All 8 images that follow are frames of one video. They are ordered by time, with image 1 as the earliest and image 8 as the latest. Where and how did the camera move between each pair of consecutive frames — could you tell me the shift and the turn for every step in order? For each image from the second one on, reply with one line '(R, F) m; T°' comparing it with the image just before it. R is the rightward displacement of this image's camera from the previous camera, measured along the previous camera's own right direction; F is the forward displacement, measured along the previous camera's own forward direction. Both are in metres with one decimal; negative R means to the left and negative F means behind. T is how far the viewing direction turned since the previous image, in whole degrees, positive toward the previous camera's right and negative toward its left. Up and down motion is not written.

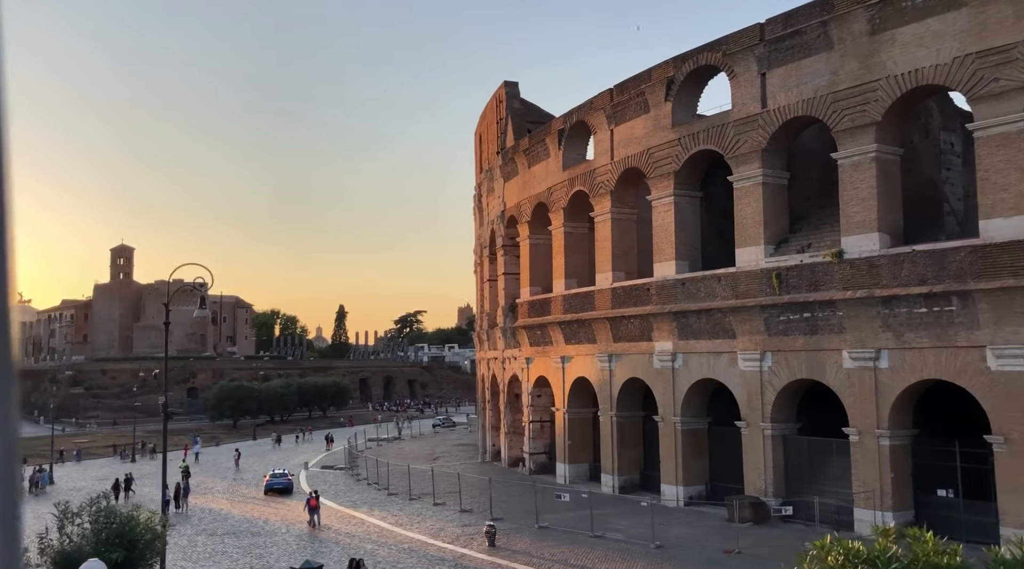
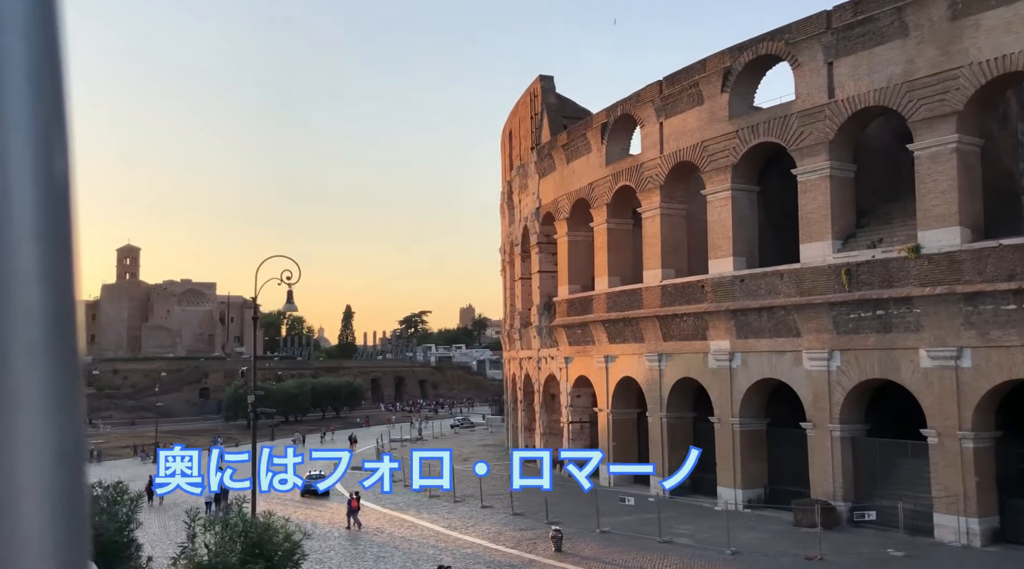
(-1.2, +0.7) m; 0°
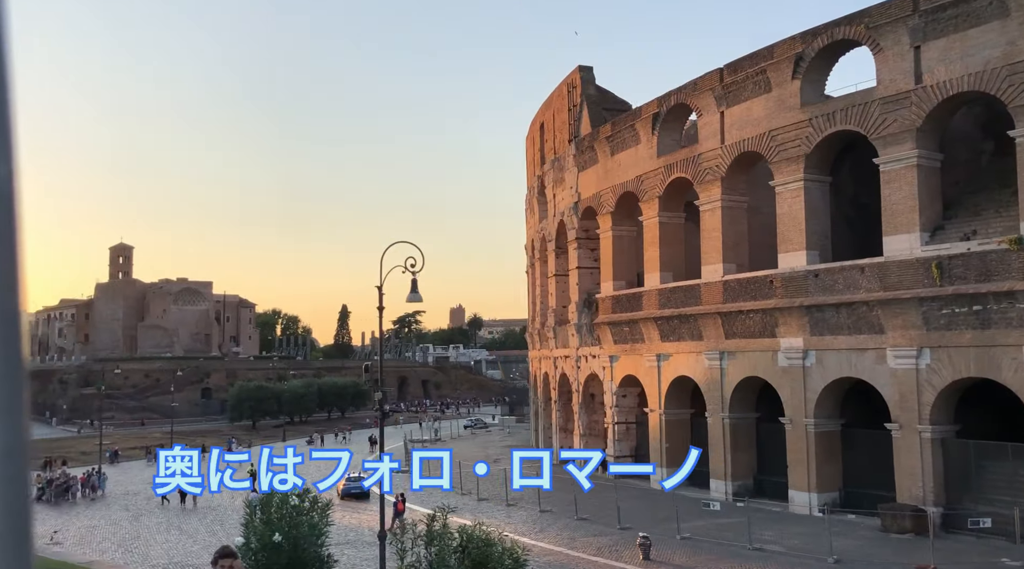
(-1.7, +1.0) m; +1°
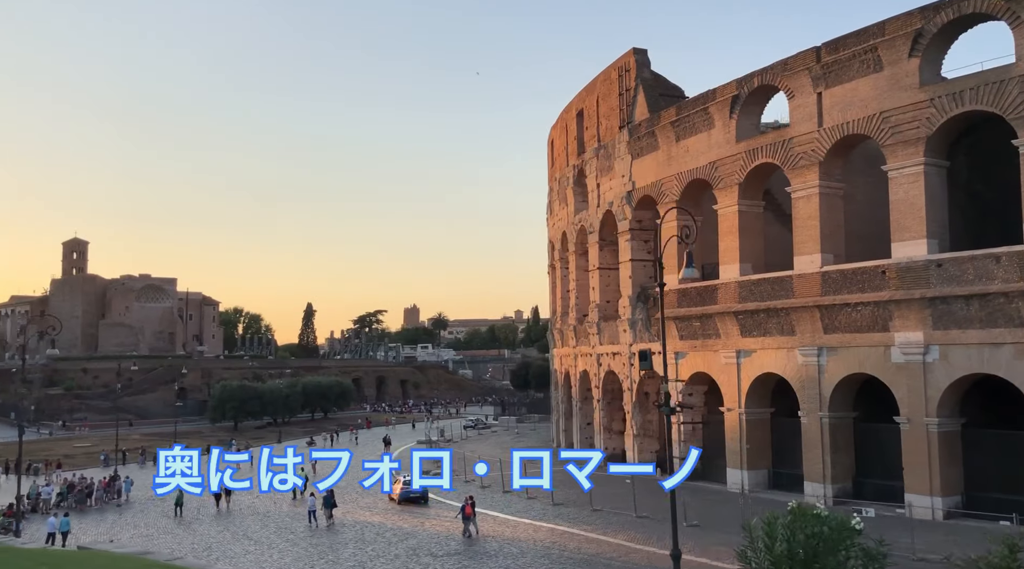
(-3.1, +1.7) m; +3°
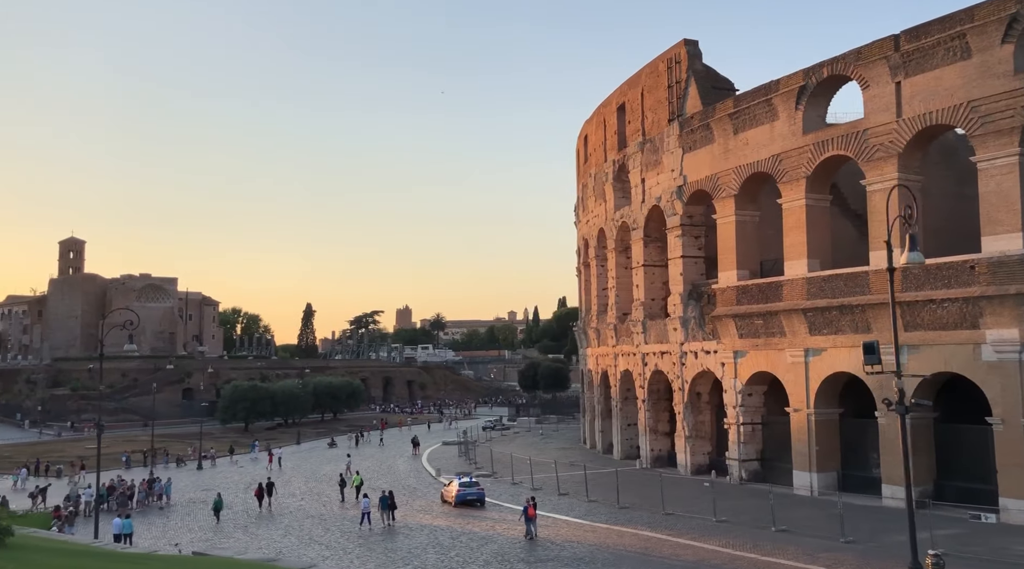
(-1.8, +0.8) m; 0°
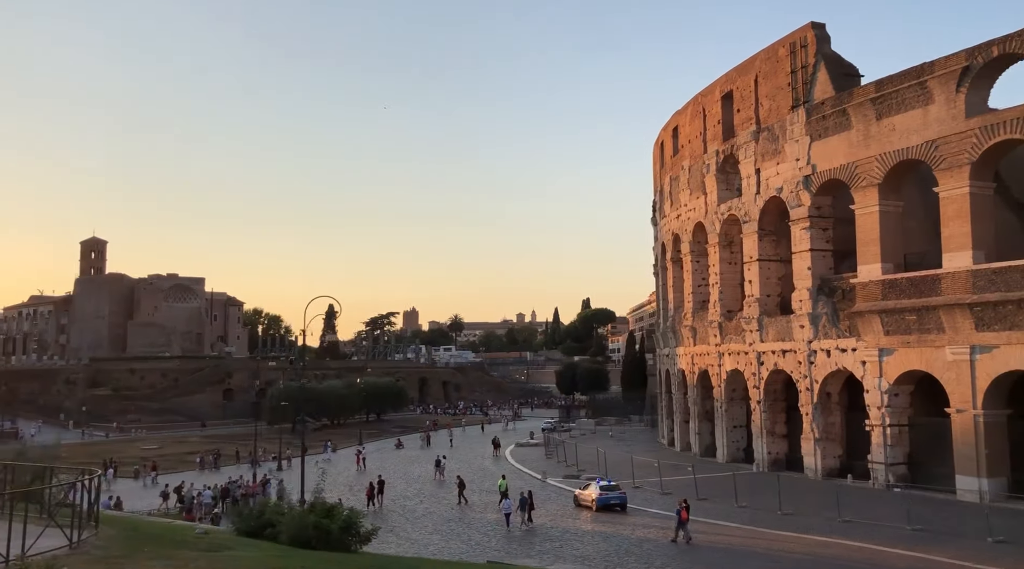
(-3.4, +1.3) m; 0°
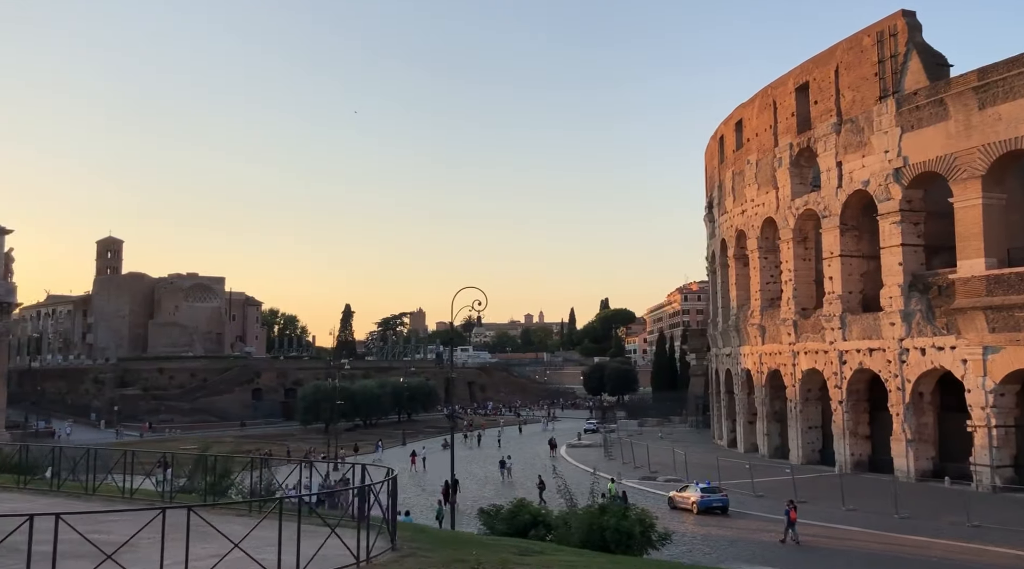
(-2.2, +0.8) m; 0°
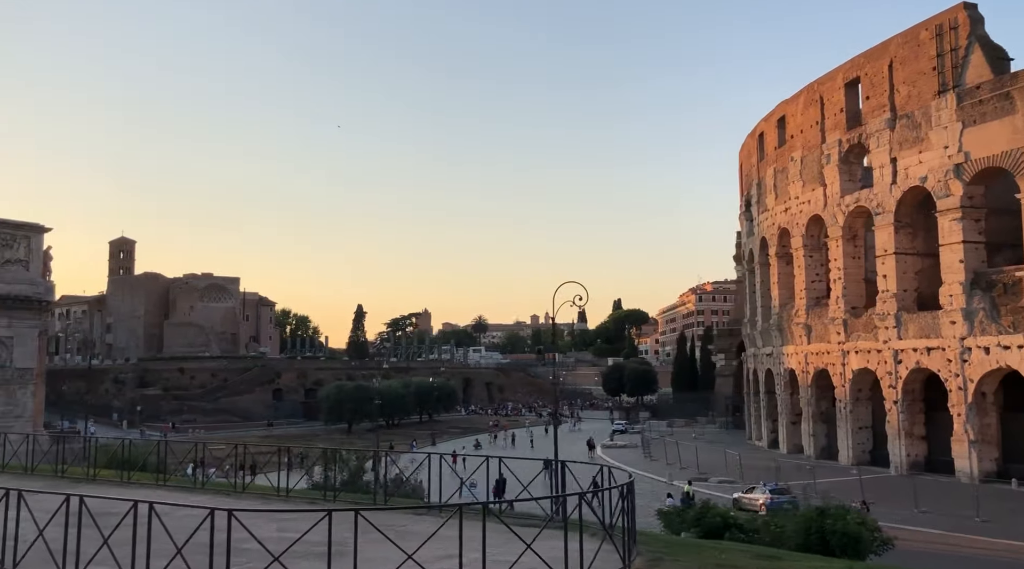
(-1.4, +0.4) m; 0°
